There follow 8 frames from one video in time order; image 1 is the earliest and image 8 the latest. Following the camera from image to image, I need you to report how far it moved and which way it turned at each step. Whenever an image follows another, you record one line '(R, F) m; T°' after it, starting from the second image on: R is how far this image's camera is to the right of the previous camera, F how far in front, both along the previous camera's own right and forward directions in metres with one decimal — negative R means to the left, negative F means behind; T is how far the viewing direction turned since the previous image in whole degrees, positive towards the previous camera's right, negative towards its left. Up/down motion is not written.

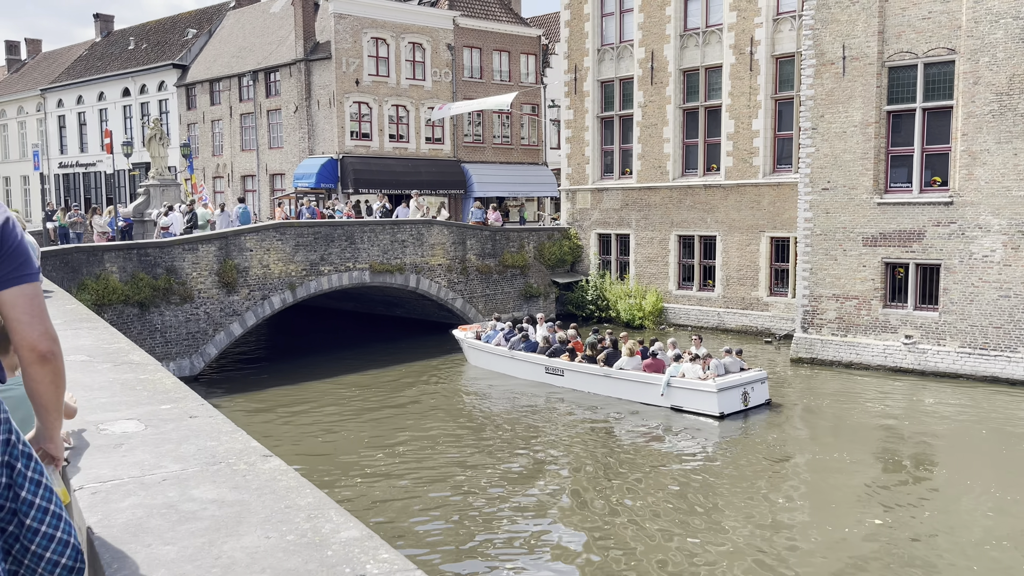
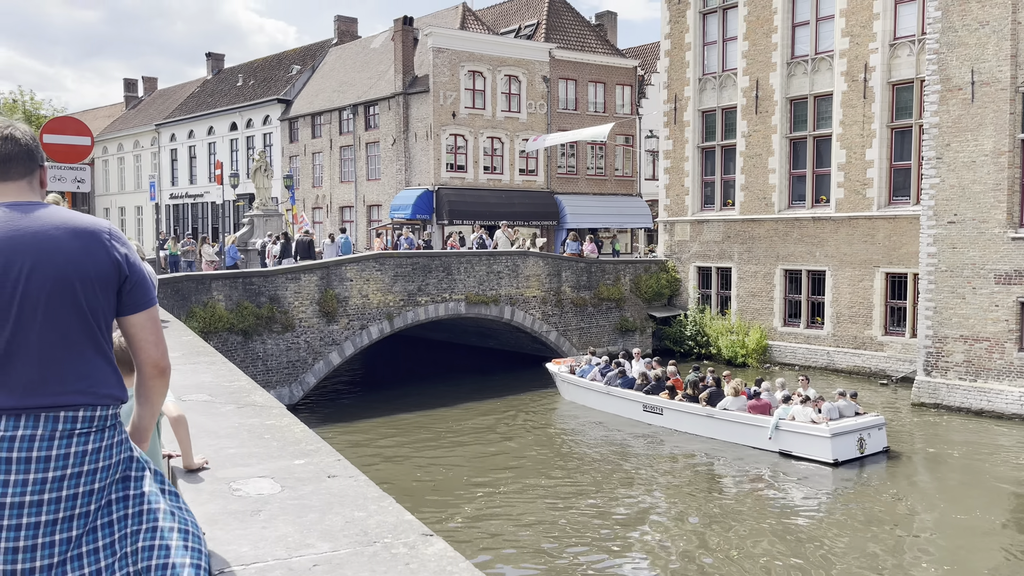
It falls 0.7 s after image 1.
(-0.4, +0.4) m; -6°
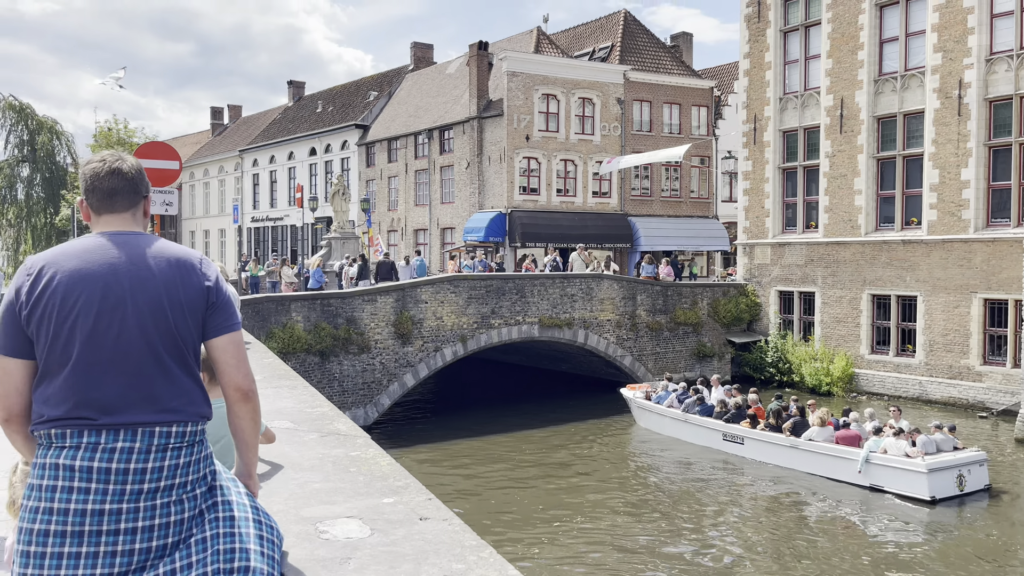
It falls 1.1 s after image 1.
(-0.1, +0.2) m; -5°
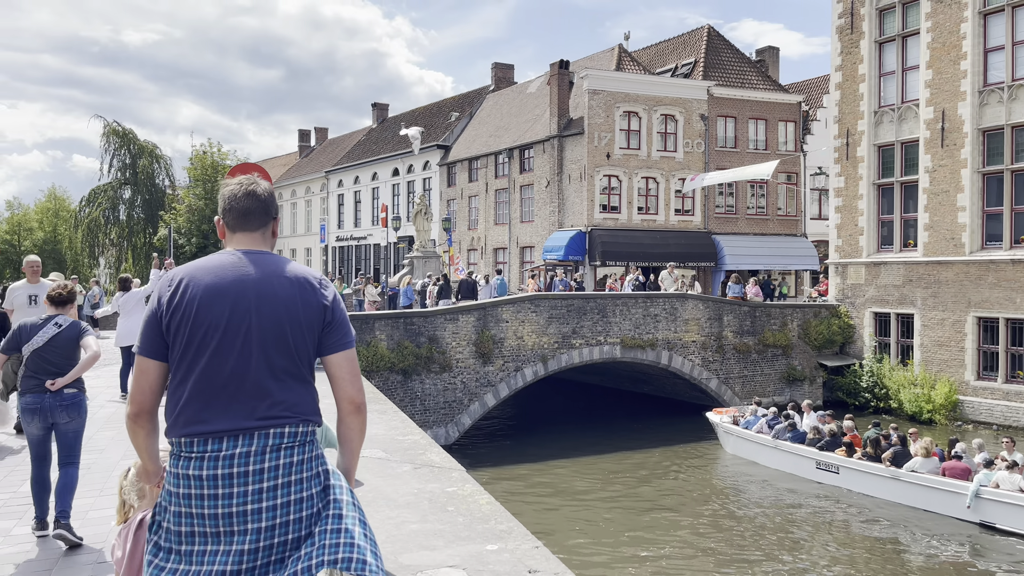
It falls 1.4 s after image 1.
(-0.1, +0.2) m; -6°
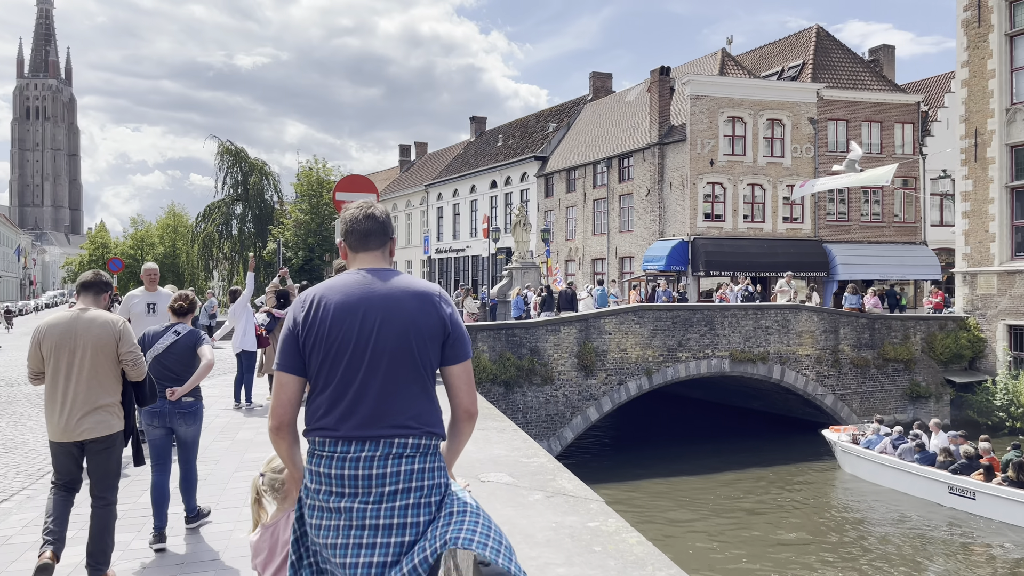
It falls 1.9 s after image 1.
(-0.2, +0.3) m; -7°
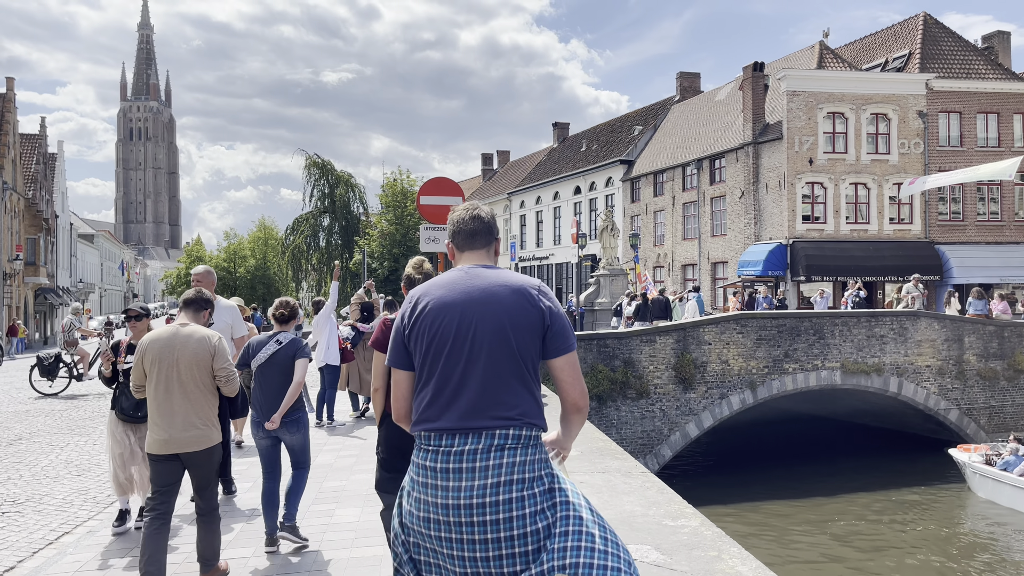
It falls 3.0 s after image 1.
(-0.2, +0.9) m; -6°
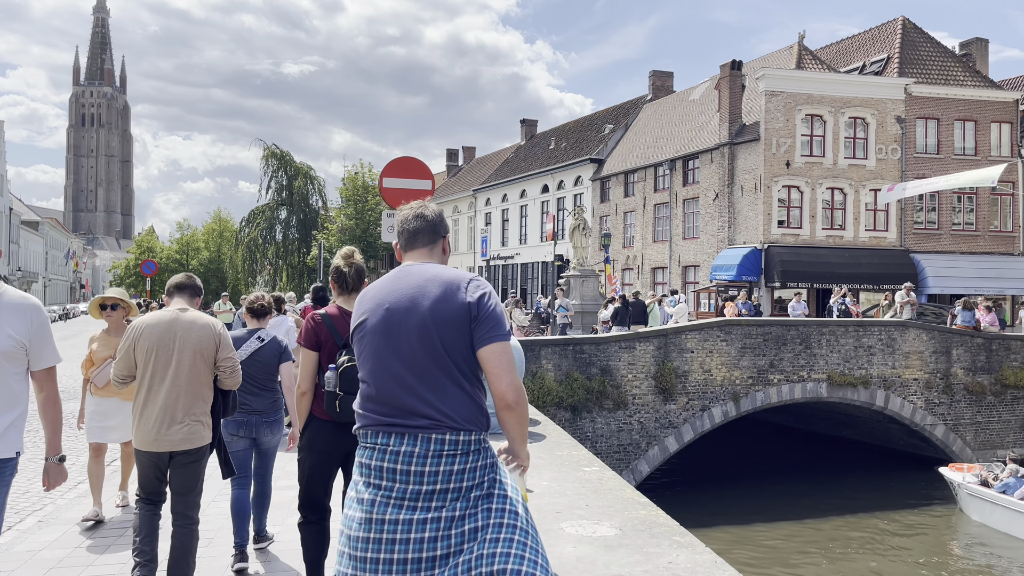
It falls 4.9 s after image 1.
(-0.2, +1.5) m; +3°
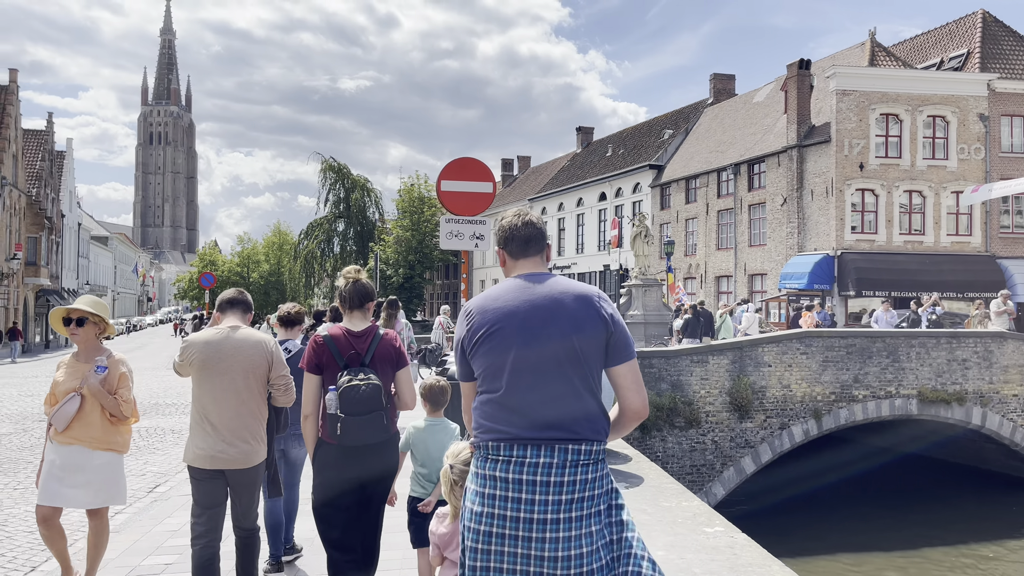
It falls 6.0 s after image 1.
(-0.2, +0.8) m; -4°
